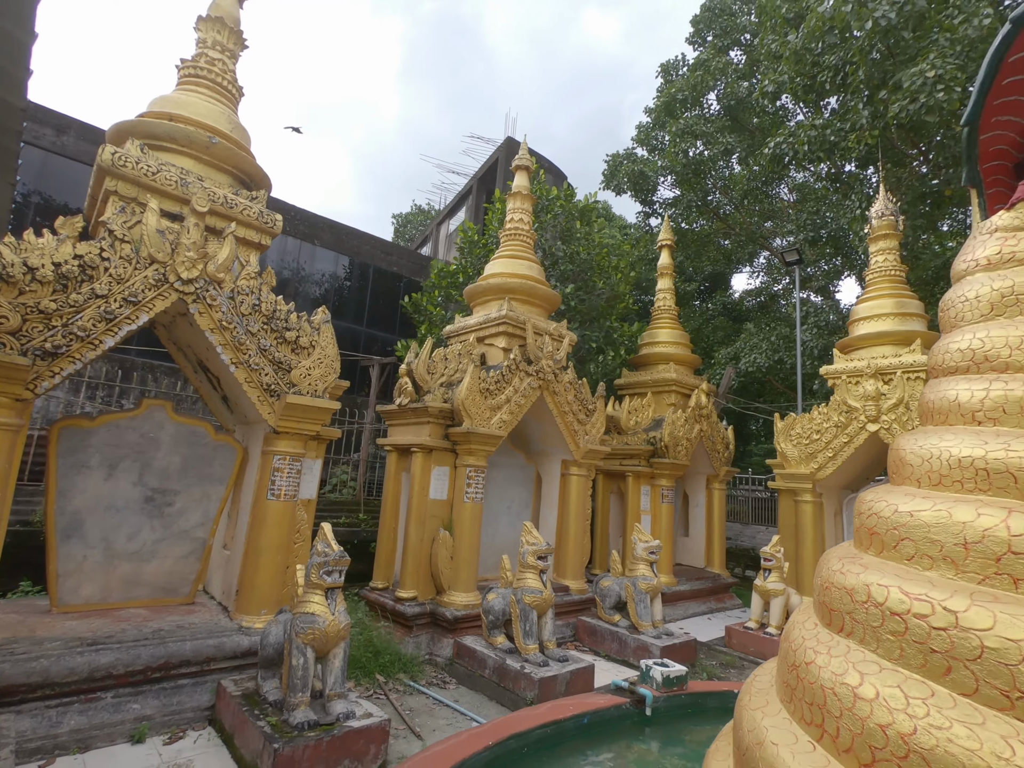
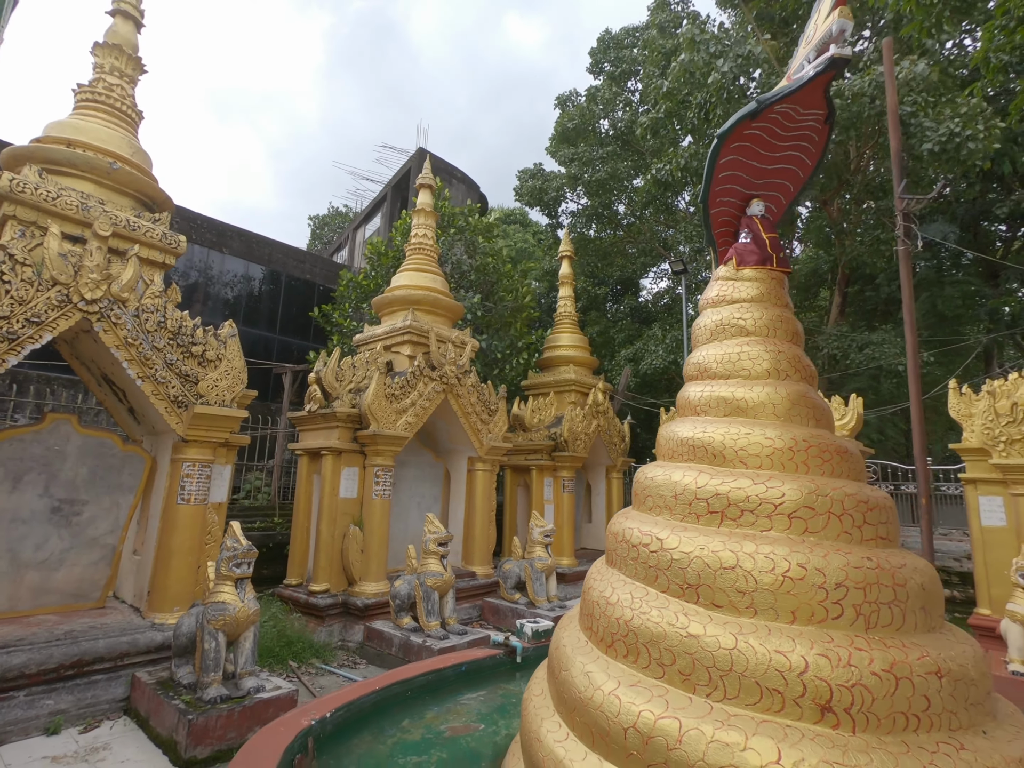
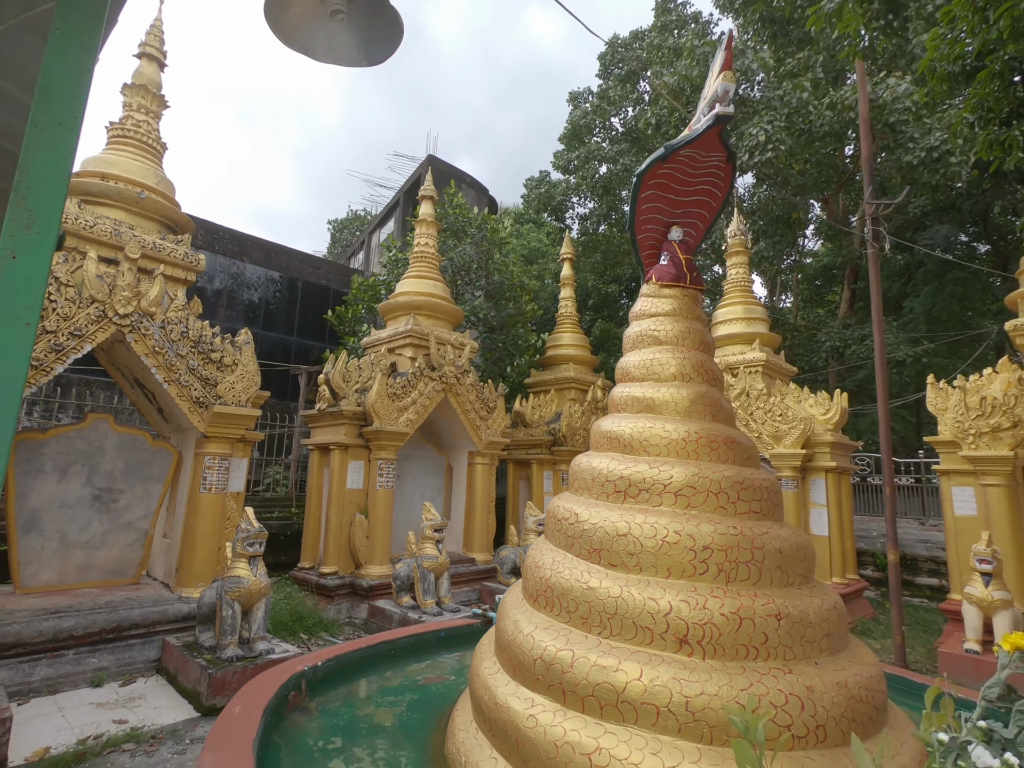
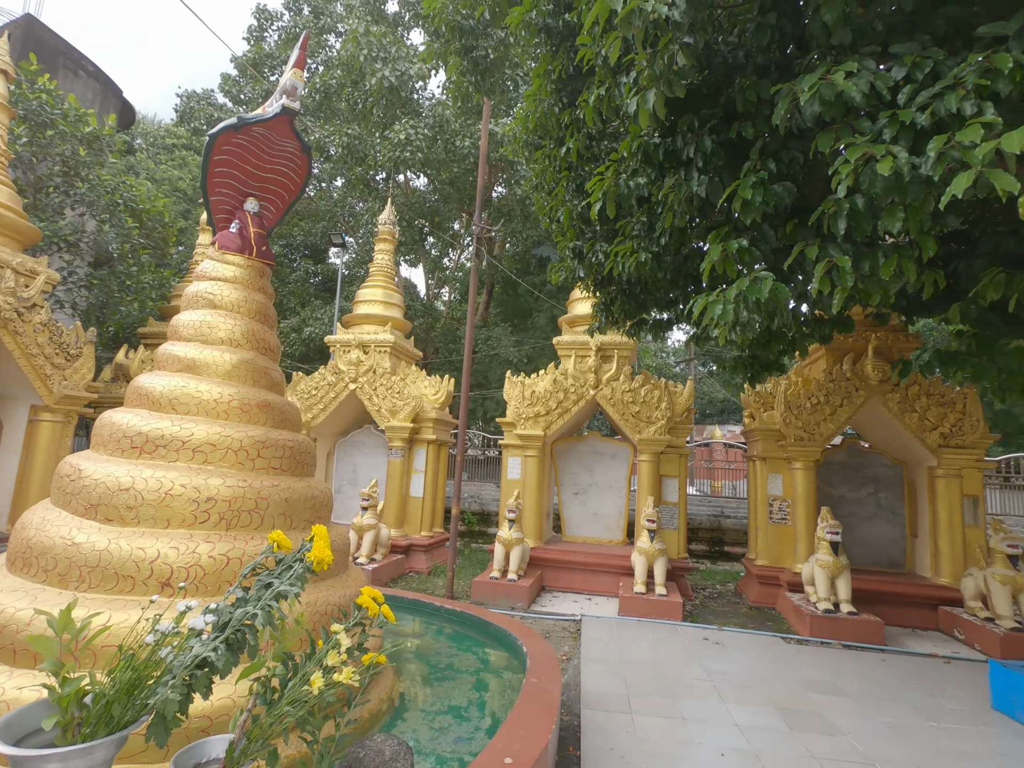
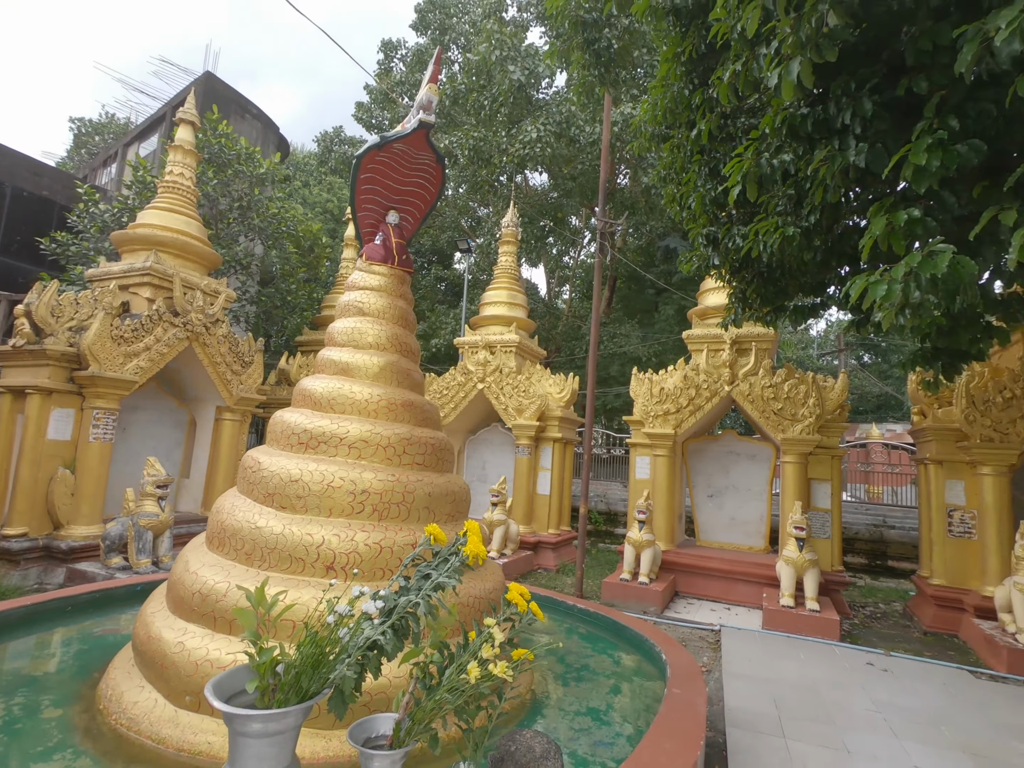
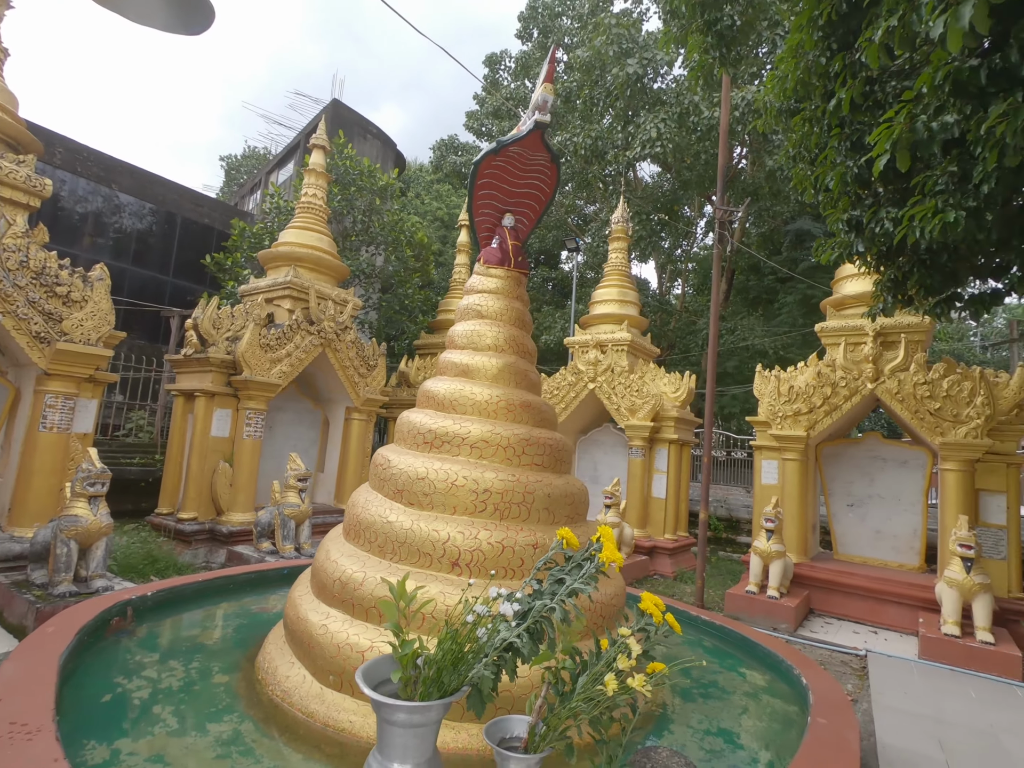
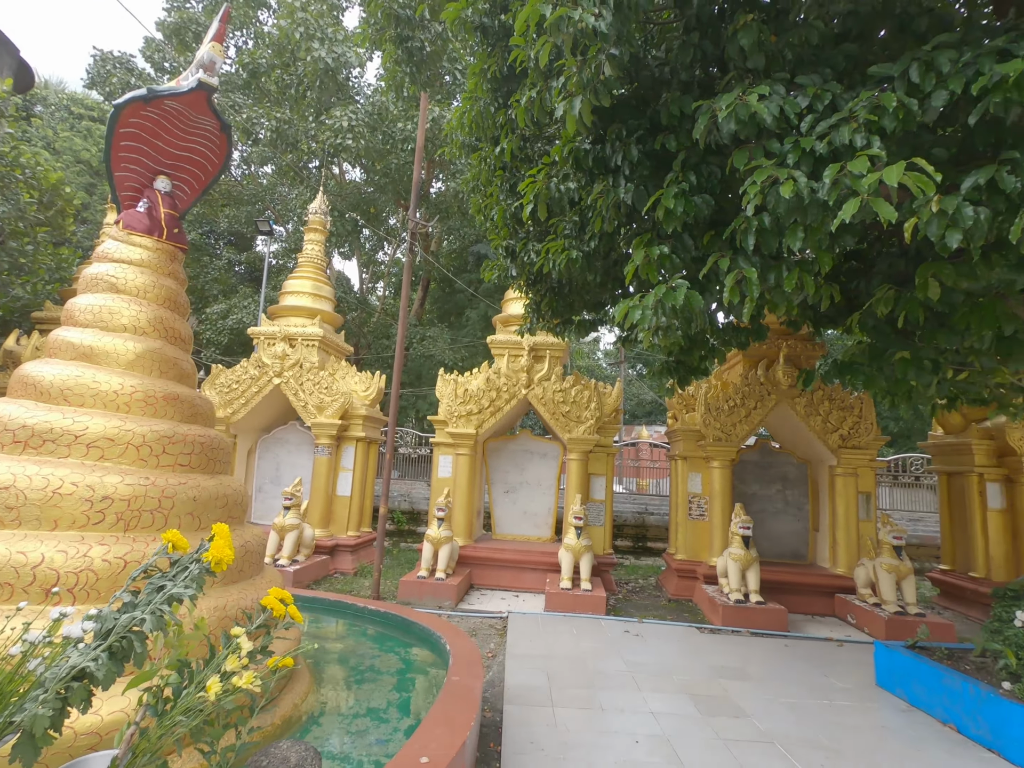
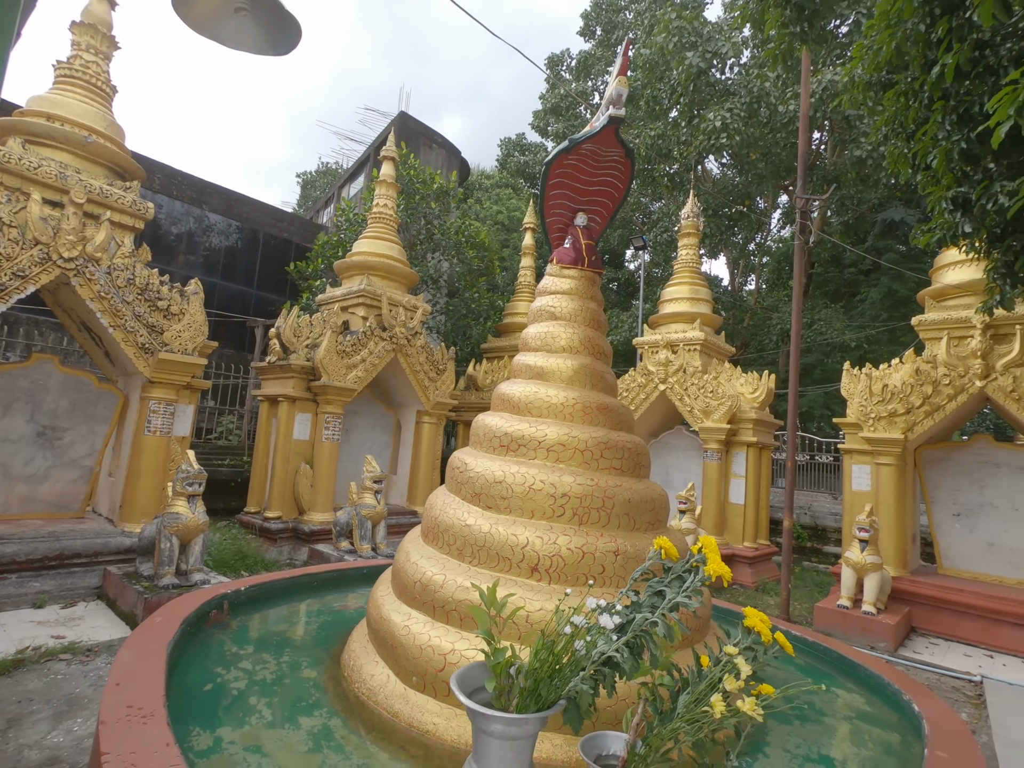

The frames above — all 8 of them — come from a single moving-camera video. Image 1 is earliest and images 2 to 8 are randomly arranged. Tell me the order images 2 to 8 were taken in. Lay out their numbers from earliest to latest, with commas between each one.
2, 3, 8, 6, 5, 4, 7
